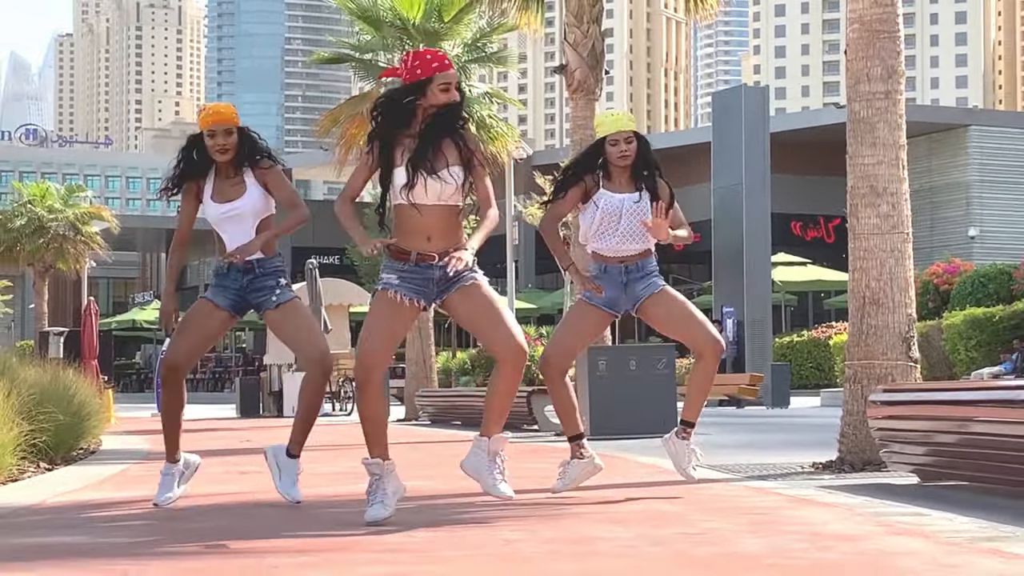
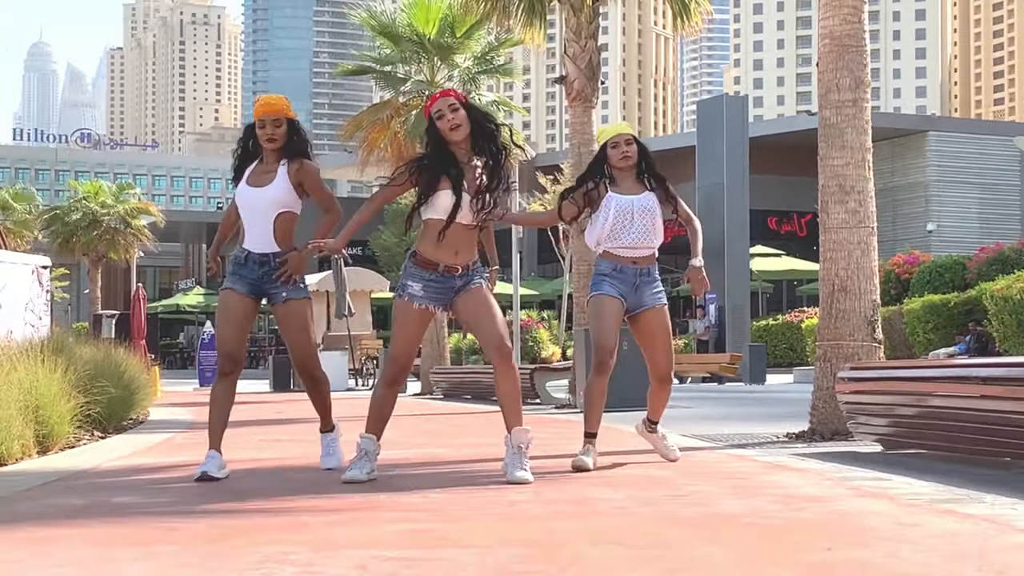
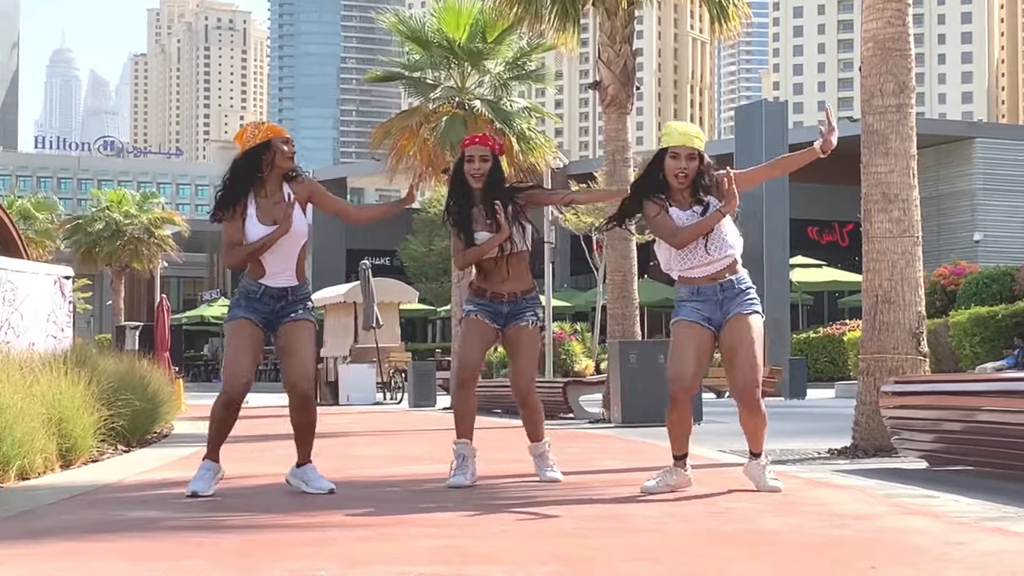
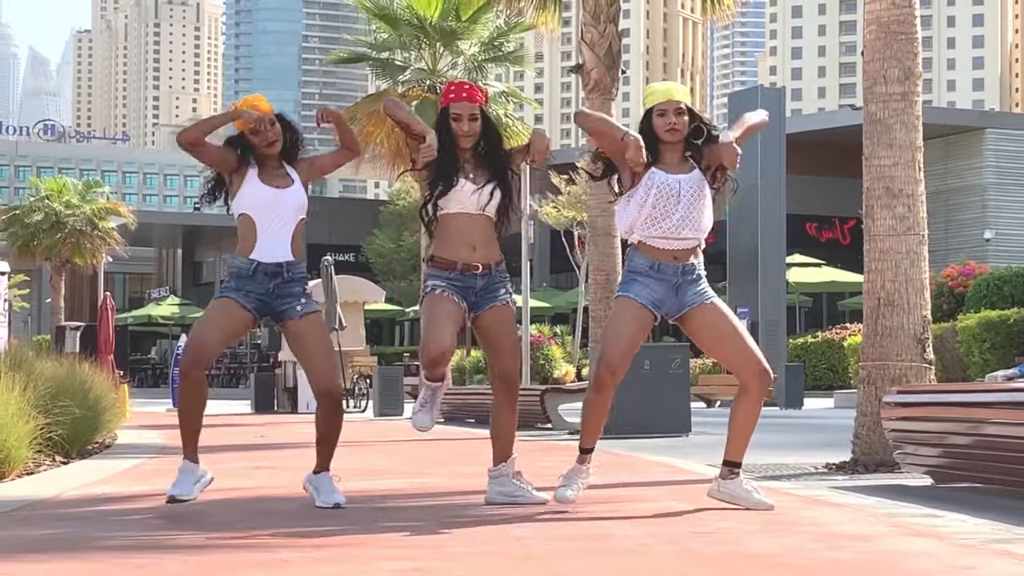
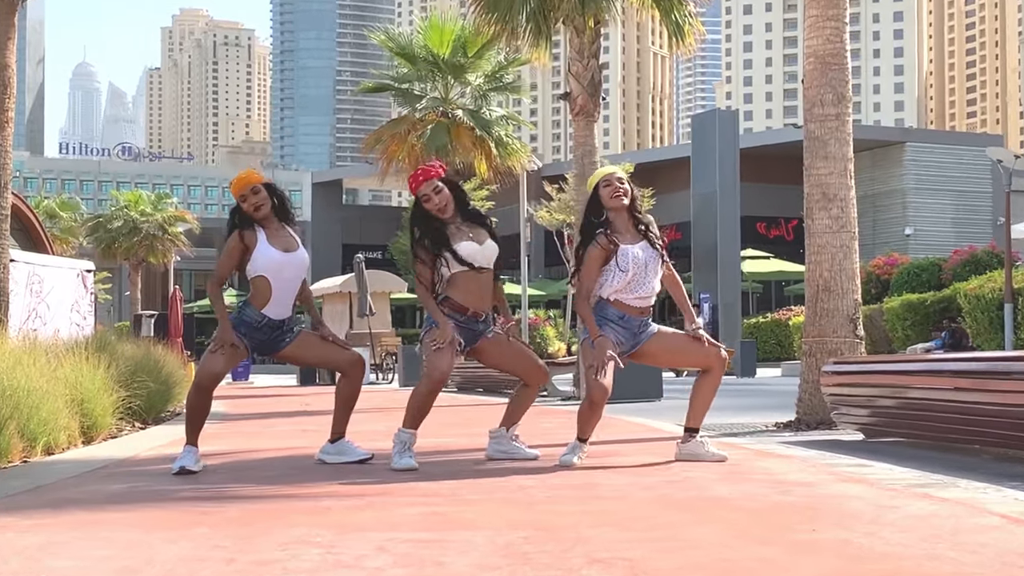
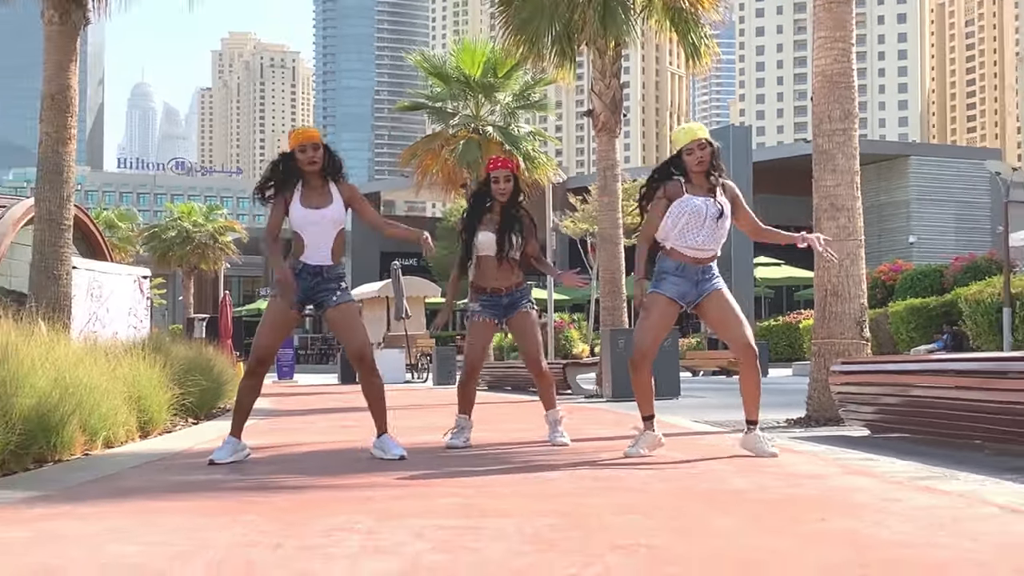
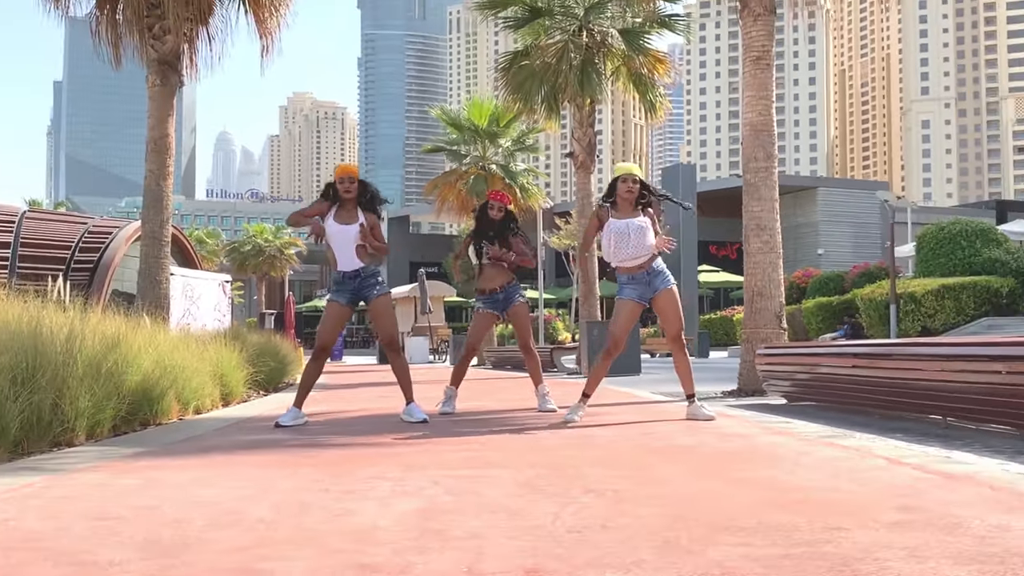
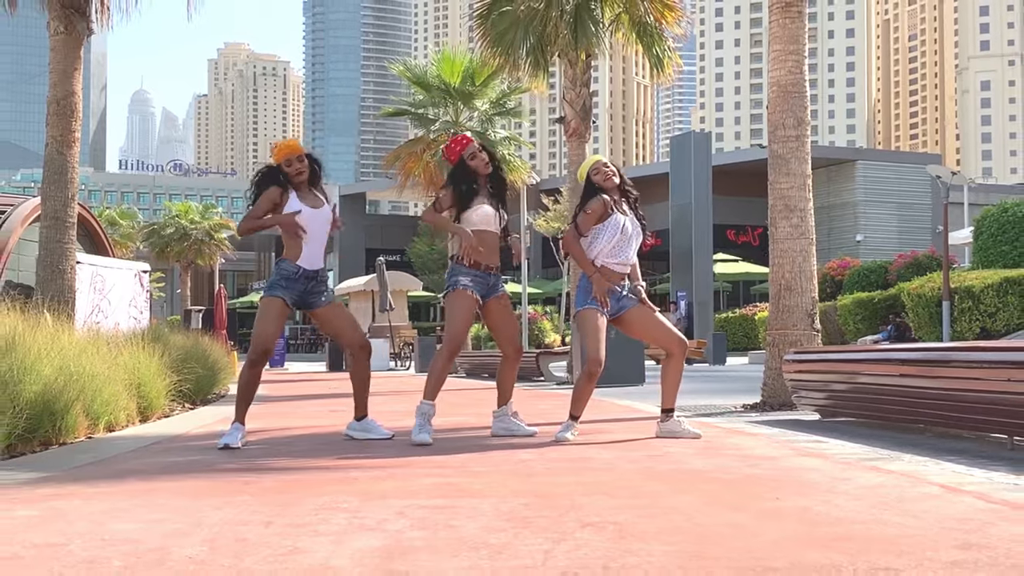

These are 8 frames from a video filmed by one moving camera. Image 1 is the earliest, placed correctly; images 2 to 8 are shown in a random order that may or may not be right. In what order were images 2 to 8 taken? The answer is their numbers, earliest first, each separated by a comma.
2, 8, 5, 4, 3, 6, 7
